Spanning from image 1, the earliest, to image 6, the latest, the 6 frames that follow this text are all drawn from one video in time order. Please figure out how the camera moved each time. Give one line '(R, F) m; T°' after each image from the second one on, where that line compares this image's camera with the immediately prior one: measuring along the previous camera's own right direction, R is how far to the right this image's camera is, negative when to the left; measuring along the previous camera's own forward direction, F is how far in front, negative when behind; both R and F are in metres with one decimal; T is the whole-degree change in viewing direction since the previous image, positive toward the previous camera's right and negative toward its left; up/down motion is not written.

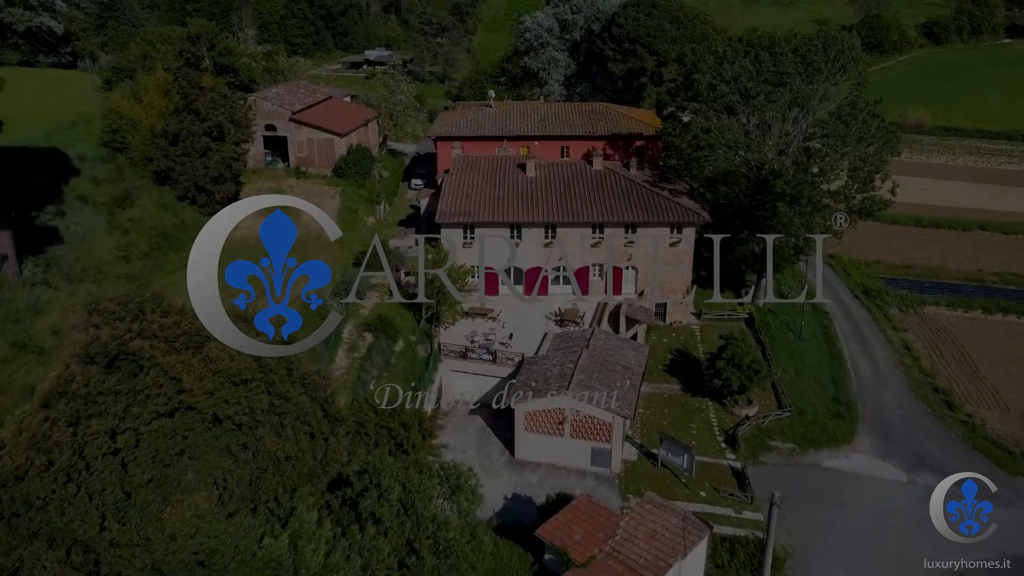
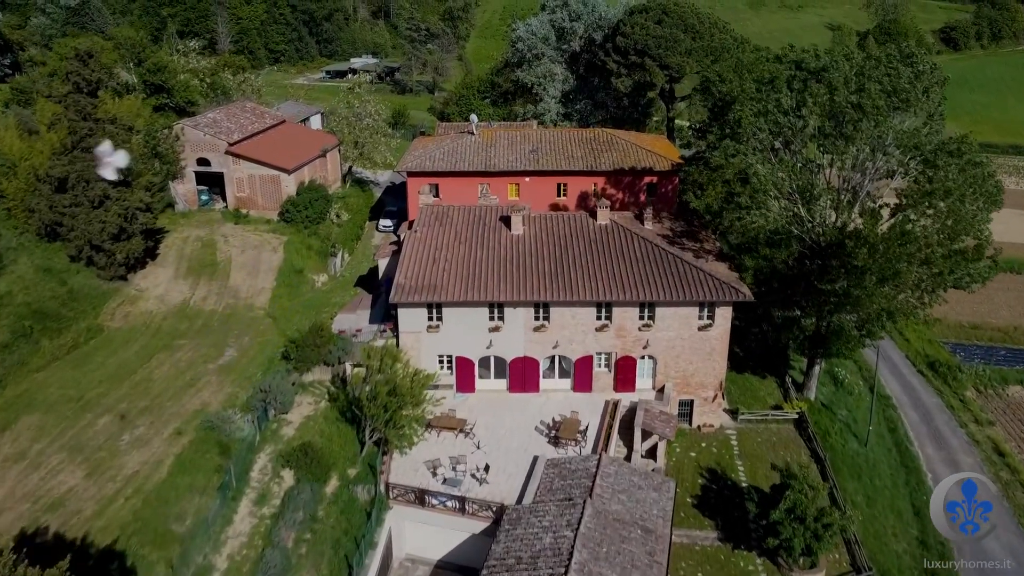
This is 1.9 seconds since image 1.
(+0.7, +8.6) m; 0°
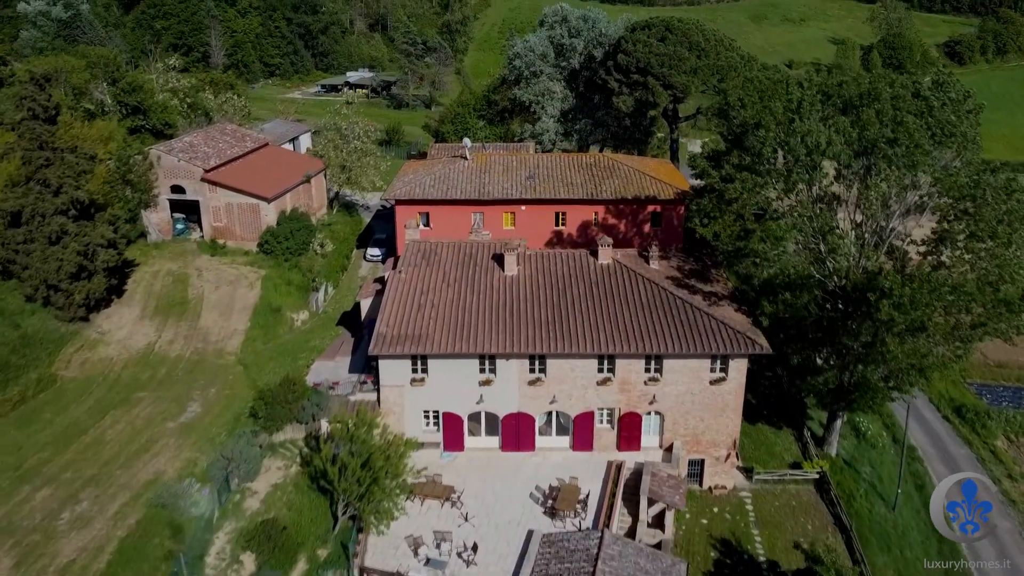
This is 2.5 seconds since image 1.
(+0.2, +2.5) m; 0°
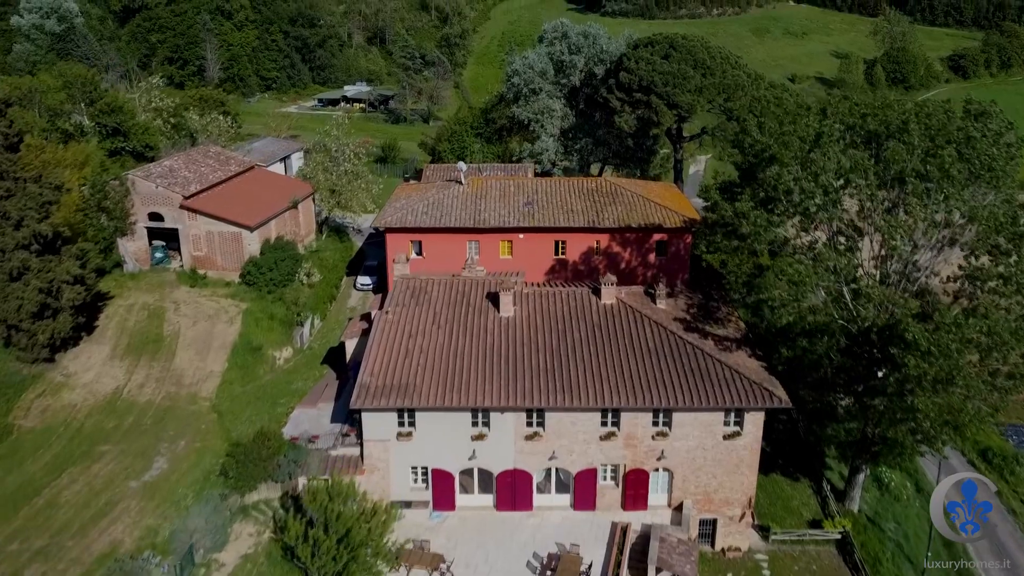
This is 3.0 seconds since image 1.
(+0.1, +2.0) m; 0°
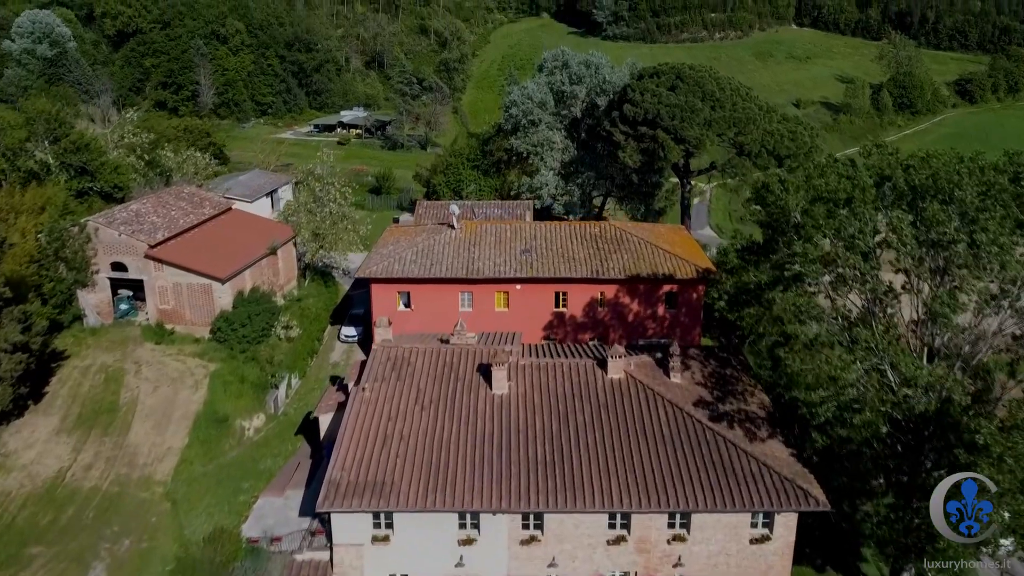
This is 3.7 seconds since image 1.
(+0.2, +3.0) m; 0°
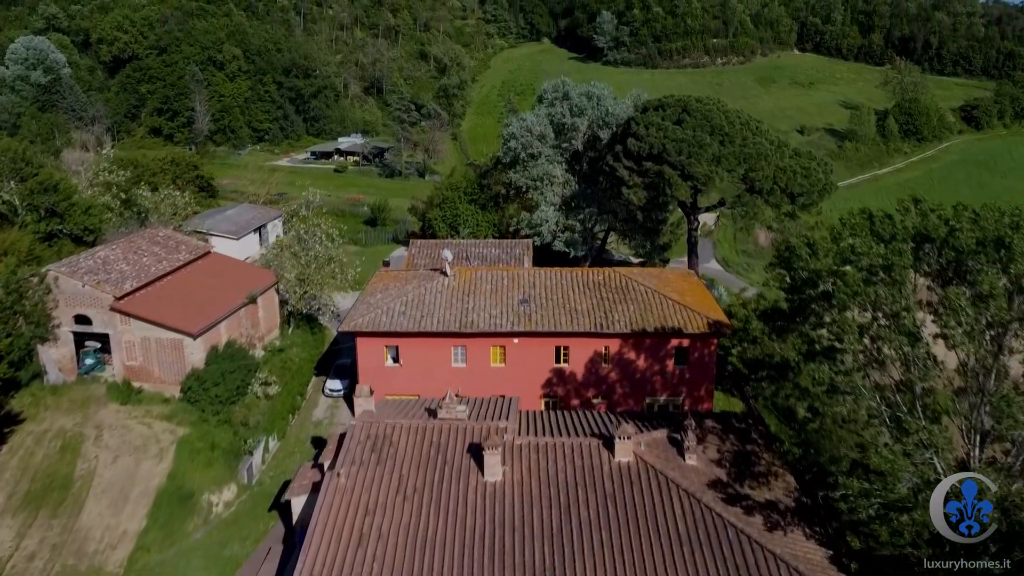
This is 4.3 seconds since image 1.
(+0.2, +2.5) m; 0°
